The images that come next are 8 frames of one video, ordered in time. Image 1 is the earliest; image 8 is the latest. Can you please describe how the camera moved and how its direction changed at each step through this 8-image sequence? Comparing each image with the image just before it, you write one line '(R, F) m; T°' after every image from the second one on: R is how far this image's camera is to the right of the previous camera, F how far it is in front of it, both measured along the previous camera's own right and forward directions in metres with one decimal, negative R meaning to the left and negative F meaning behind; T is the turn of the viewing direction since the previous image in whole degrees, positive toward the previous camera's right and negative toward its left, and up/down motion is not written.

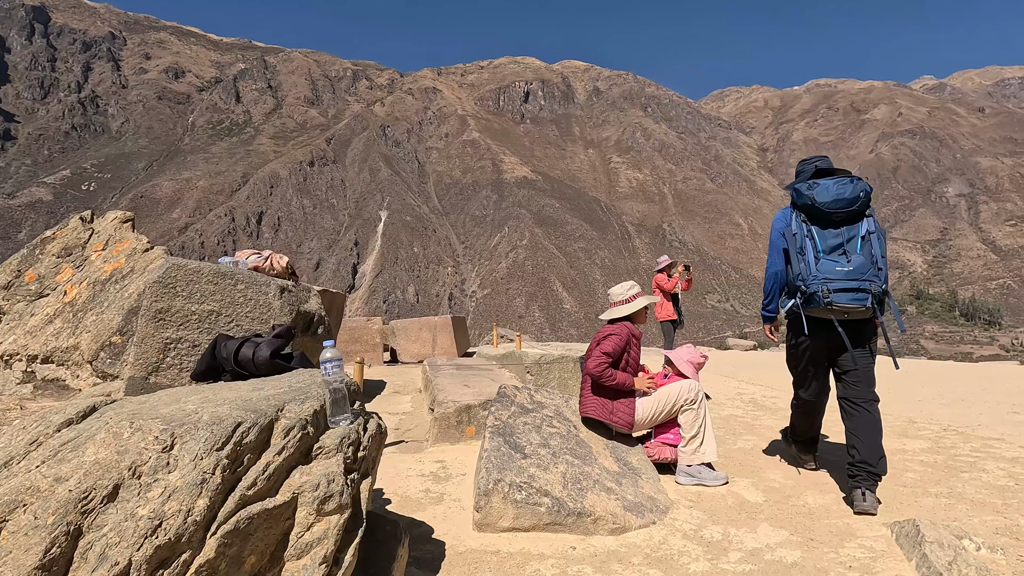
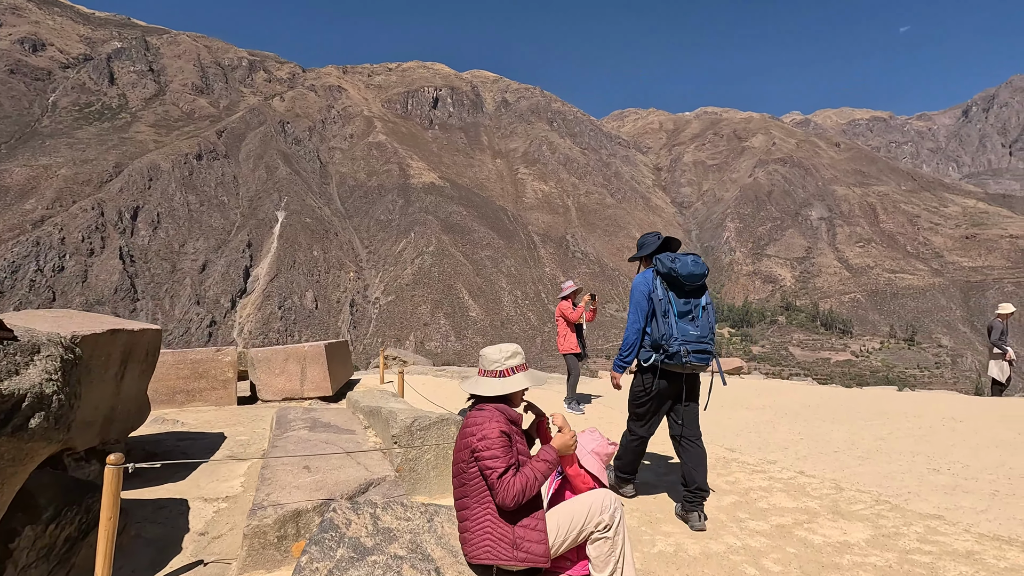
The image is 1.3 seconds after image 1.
(+0.2, +0.6) m; +10°
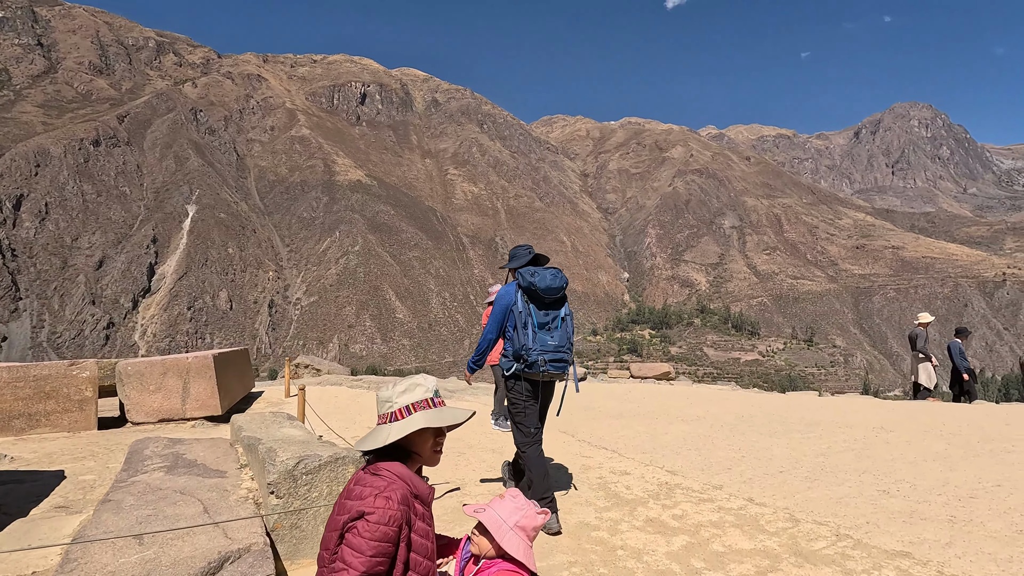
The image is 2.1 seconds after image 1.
(0.0, +0.4) m; +8°
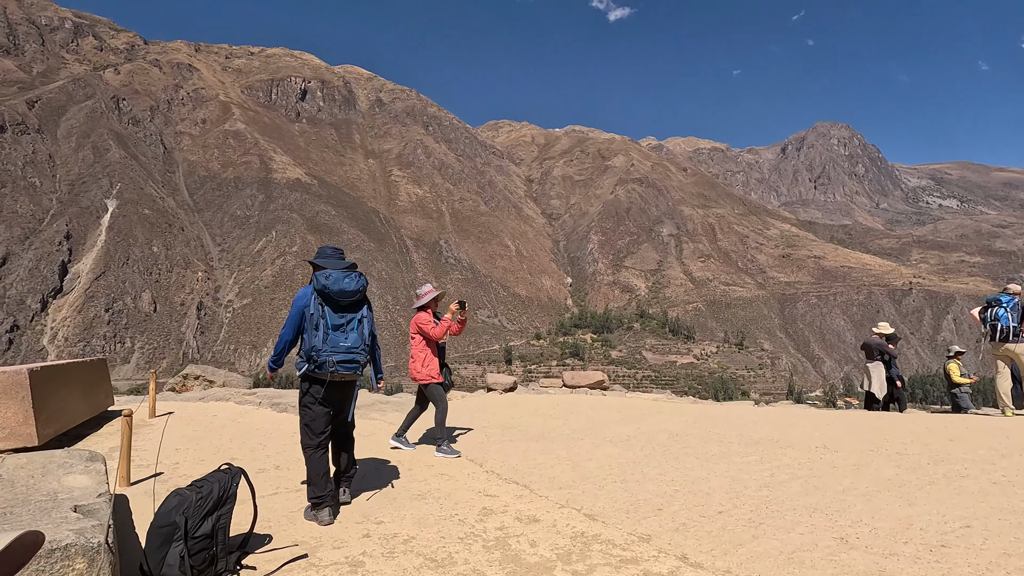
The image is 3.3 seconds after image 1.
(+0.1, +0.3) m; +6°
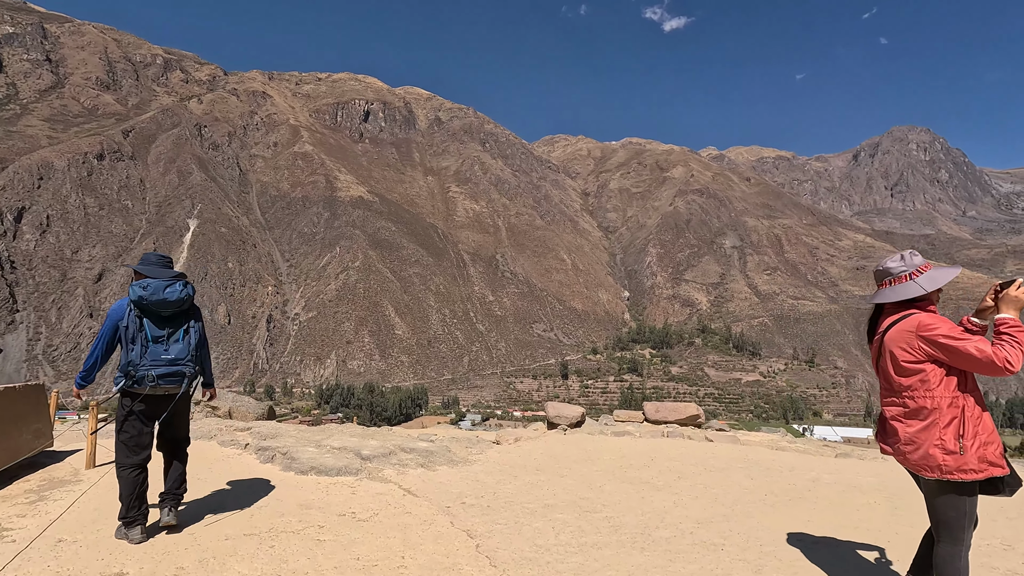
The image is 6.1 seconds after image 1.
(+0.2, +1.0) m; -6°
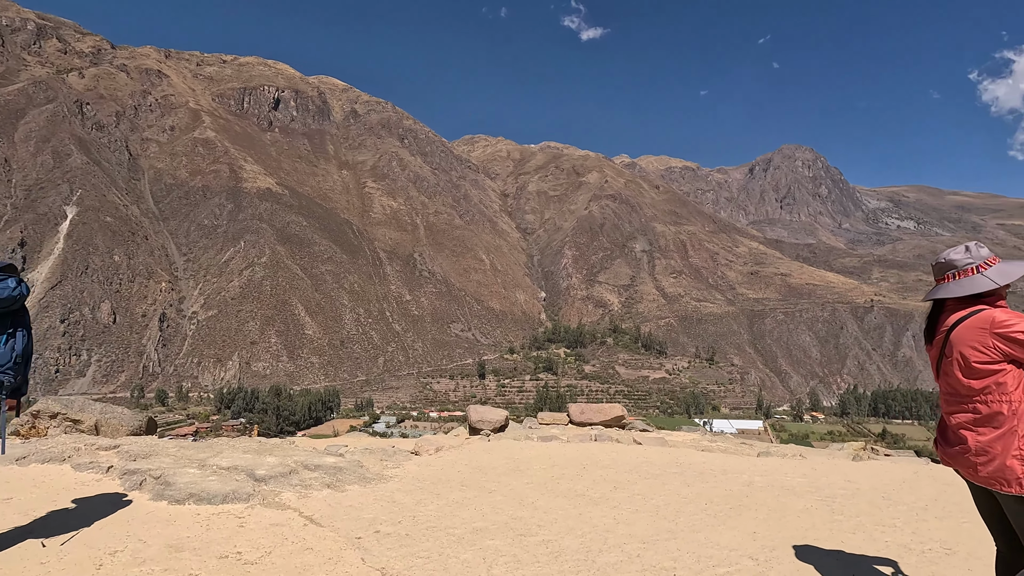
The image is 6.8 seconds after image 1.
(0.0, +0.4) m; +9°
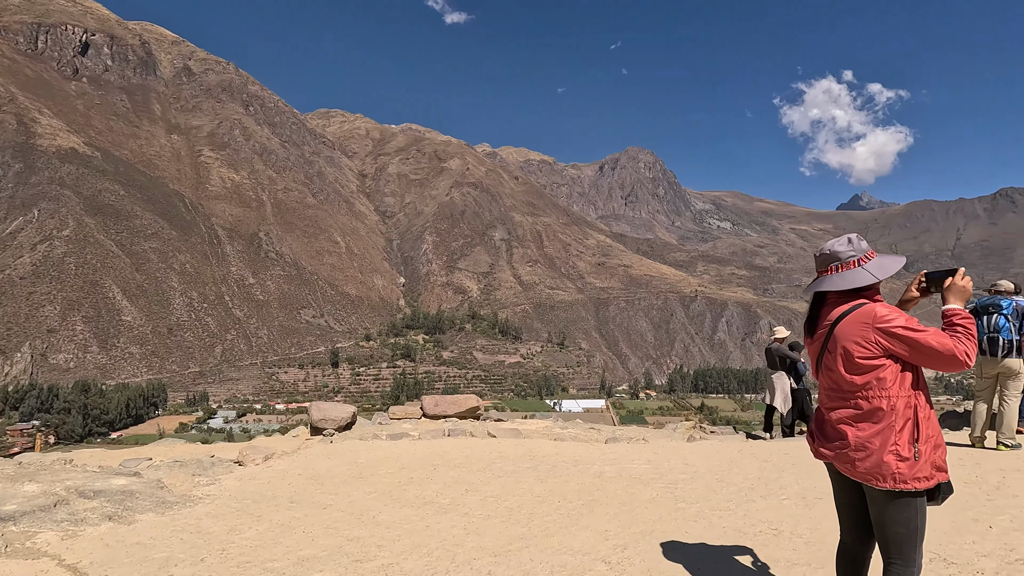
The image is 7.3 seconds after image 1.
(+0.1, +0.3) m; +15°
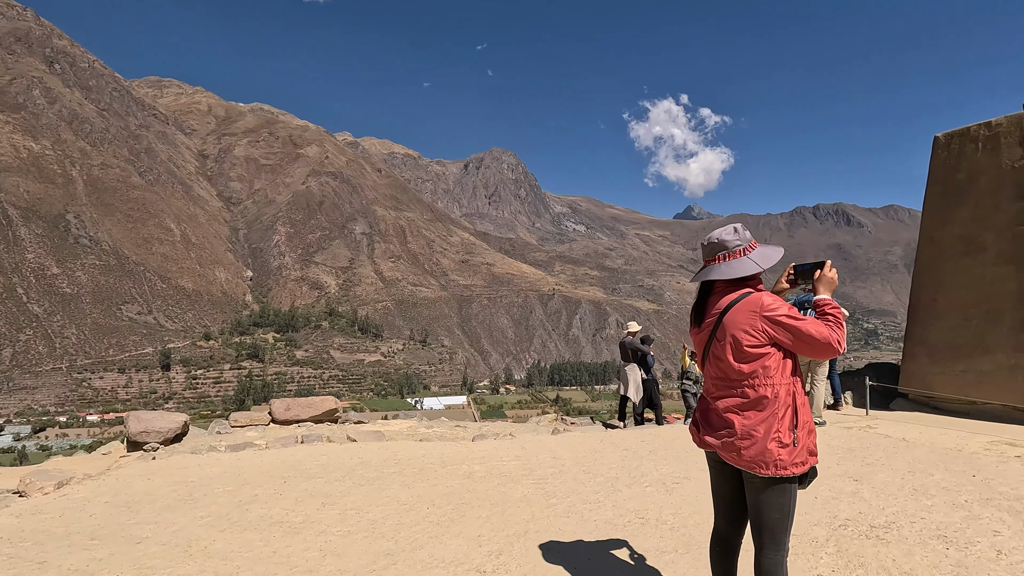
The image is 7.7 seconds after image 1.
(0.0, +0.2) m; +15°
